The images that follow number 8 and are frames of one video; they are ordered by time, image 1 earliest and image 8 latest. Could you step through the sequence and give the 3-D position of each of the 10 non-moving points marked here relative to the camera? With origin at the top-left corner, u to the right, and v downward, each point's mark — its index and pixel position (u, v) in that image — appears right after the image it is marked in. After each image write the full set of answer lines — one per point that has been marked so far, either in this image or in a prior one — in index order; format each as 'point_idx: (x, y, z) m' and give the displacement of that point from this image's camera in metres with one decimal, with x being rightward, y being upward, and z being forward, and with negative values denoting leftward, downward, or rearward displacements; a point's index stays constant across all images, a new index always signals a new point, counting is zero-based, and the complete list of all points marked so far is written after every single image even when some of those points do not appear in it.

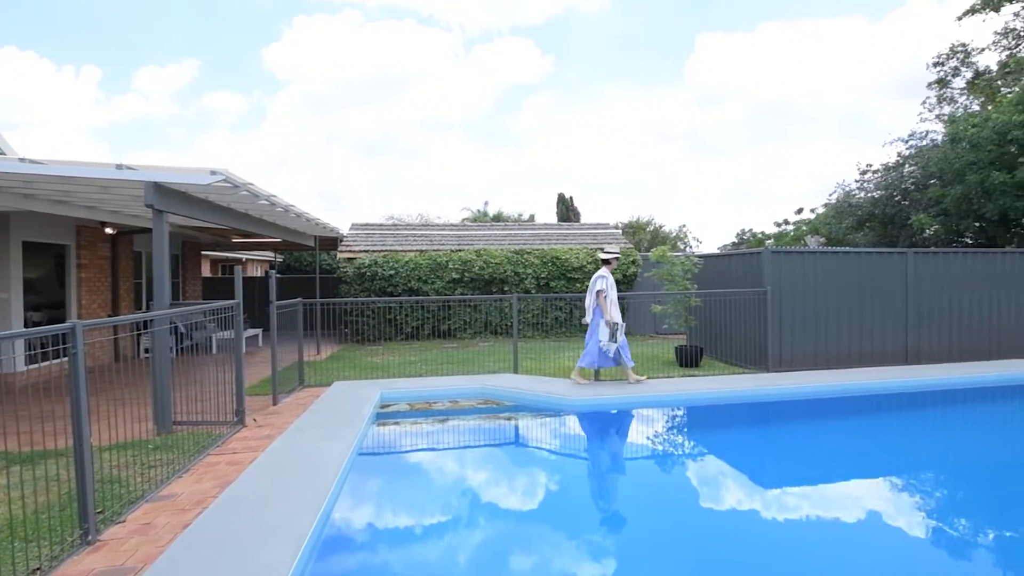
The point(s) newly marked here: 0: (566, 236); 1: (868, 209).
0: (+1.5, +1.5, +14.3) m
1: (+10.9, +2.5, +15.8) m
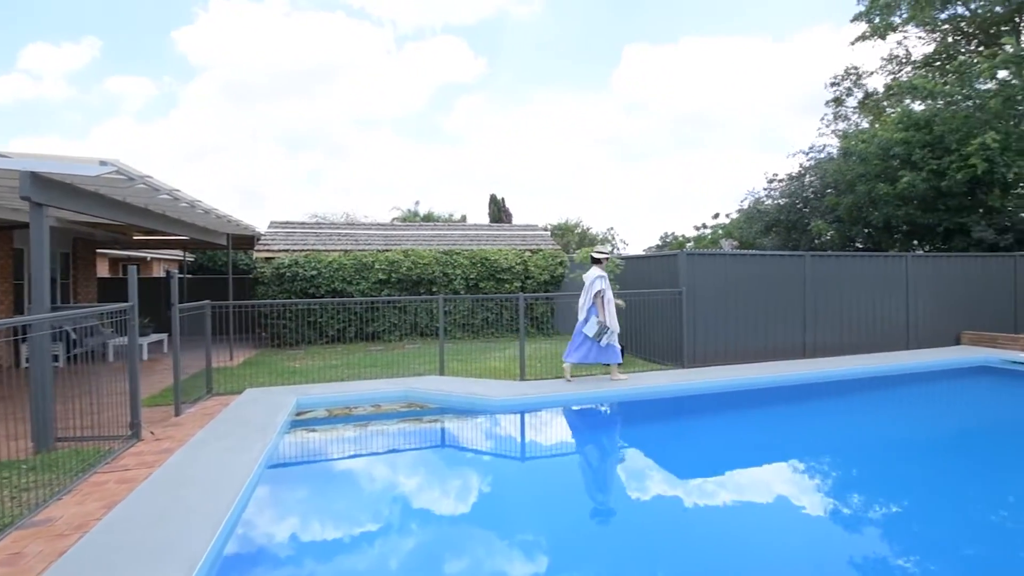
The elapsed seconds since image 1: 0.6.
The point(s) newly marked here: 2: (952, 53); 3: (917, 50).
0: (-0.5, +1.4, +14.3) m
1: (+8.7, +2.5, +17.0) m
2: (+14.7, +7.9, +17.1) m
3: (+14.8, +8.7, +18.8) m
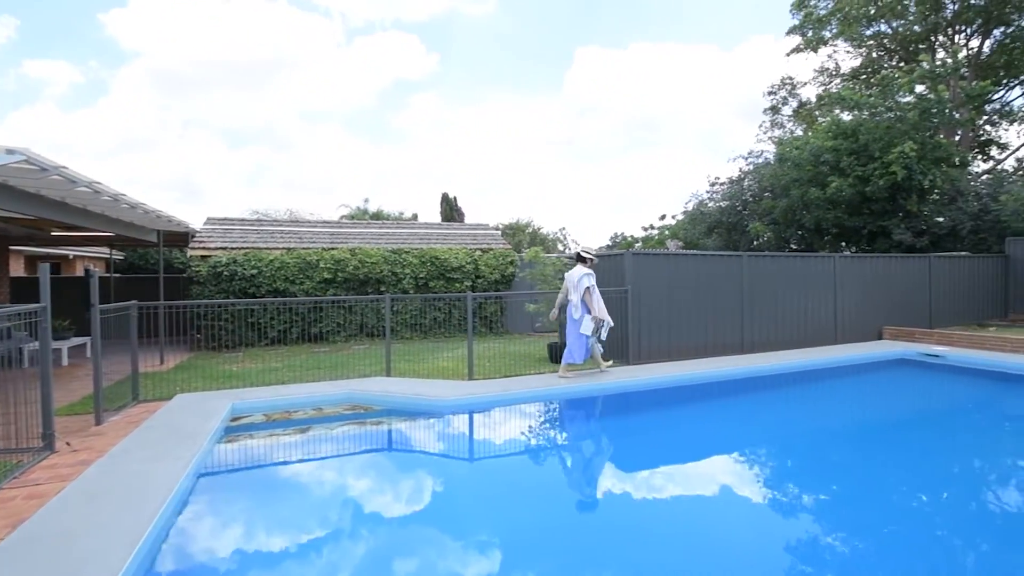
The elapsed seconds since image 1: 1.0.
0: (-1.9, +1.4, +14.2) m
1: (+7.0, +2.5, +17.7) m
2: (+13.0, +7.9, +18.3) m
3: (+13.0, +8.8, +20.0) m
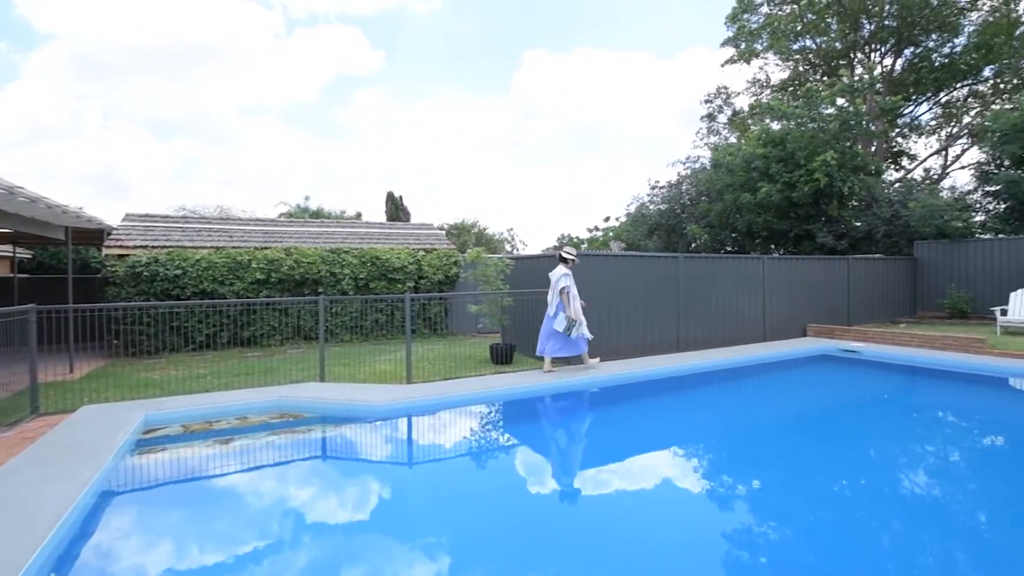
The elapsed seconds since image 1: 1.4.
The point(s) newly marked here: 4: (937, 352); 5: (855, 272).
0: (-3.4, +1.4, +13.8) m
1: (+5.1, +2.5, +18.2) m
2: (+11.0, +7.9, +19.5) m
3: (+10.8, +8.8, +21.1) m
4: (+7.8, -1.2, +9.4) m
5: (+8.1, +0.4, +12.1) m
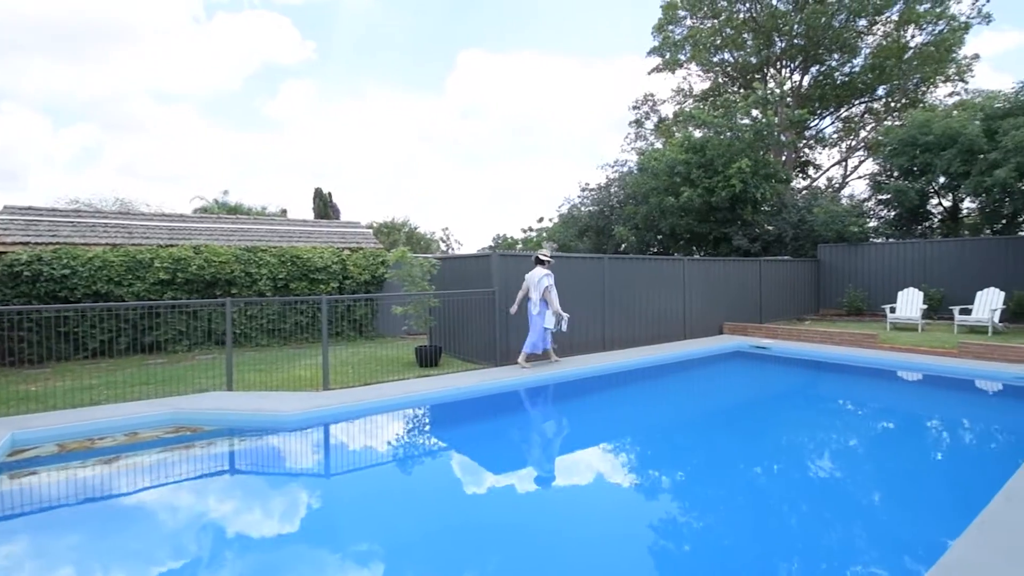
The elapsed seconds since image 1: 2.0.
0: (-5.2, +1.4, +13.2) m
1: (+2.7, +2.5, +18.6) m
2: (+8.4, +7.9, +20.5) m
3: (+7.9, +8.8, +22.1) m
4: (+6.4, -1.2, +10.2) m
5: (+6.4, +0.4, +12.9) m
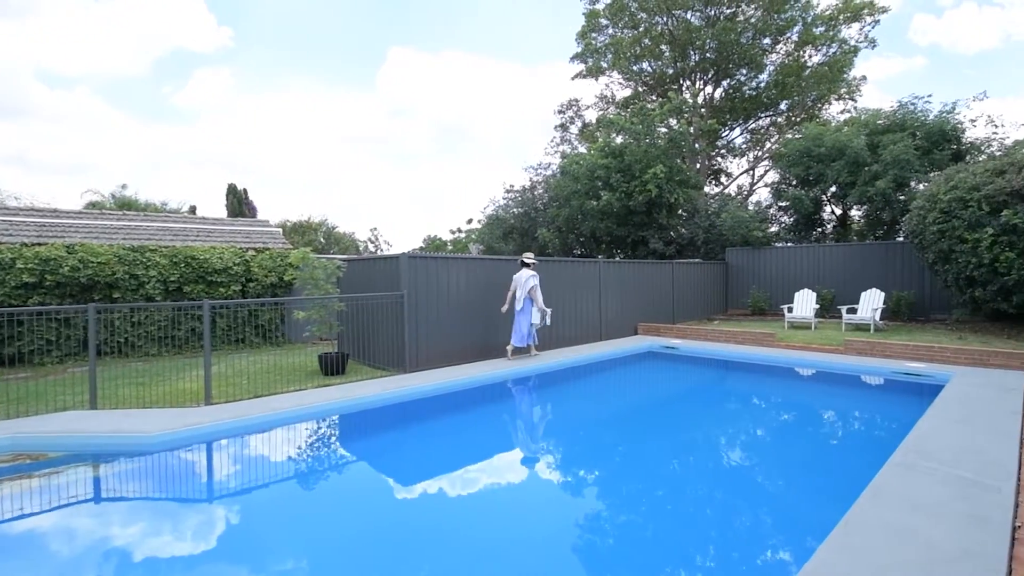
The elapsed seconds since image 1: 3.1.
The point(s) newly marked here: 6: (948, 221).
0: (-7.2, +1.3, +12.2) m
1: (0.0, +2.4, +18.6) m
2: (+5.3, +7.9, +21.2) m
3: (+4.7, +8.7, +22.8) m
4: (+4.8, -1.2, +10.7) m
5: (+4.4, +0.3, +13.4) m
6: (+7.9, +1.2, +9.3) m
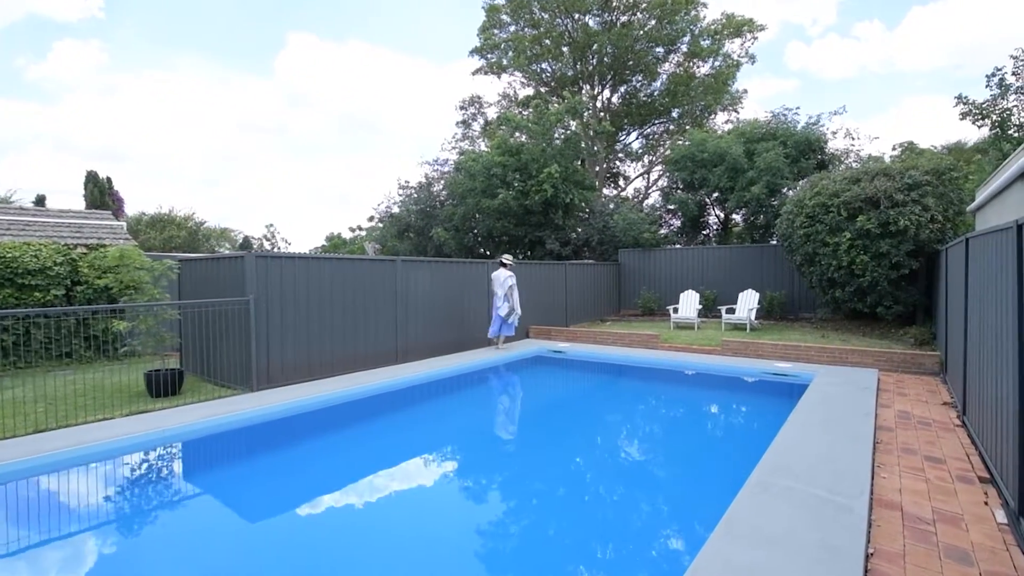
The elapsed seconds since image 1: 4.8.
0: (-9.5, +1.2, +10.2) m
1: (-3.6, +2.4, +17.7) m
2: (+1.2, +7.8, +21.2) m
3: (+0.4, +8.7, +22.6) m
4: (+2.5, -1.2, +10.7) m
5: (+1.6, +0.3, +13.3) m
6: (+5.8, +1.2, +9.9) m
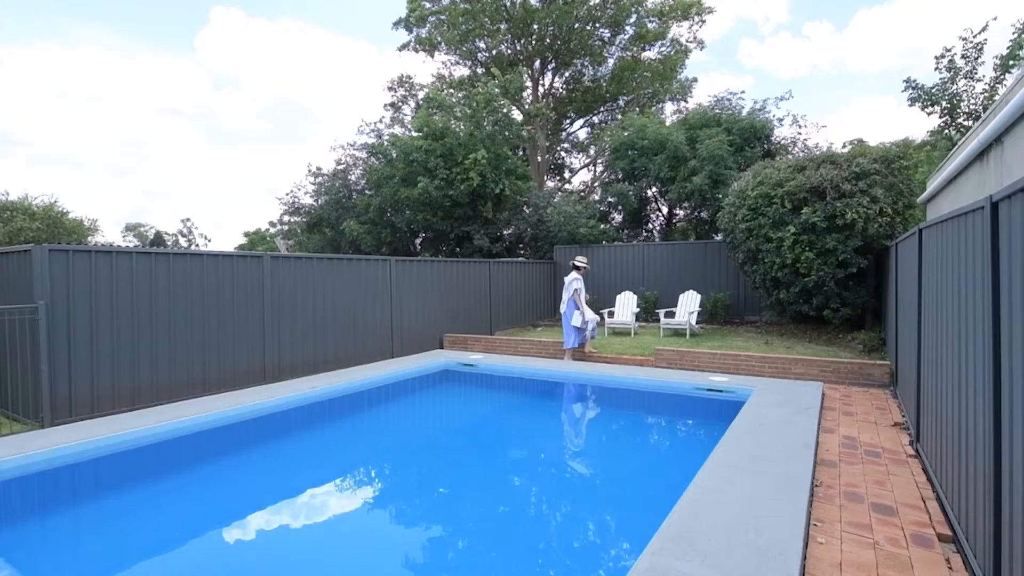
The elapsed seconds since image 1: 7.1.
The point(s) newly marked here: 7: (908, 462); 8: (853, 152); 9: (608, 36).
0: (-11.0, +1.2, +8.4) m
1: (-5.5, +2.4, +16.2) m
2: (-1.0, +7.9, +20.0) m
3: (-1.9, +8.7, +21.3) m
4: (+0.9, -1.3, +9.6) m
5: (-0.1, +0.3, +12.2) m
6: (+4.3, +1.2, +9.0) m
7: (+3.3, -1.5, +4.3) m
8: (+5.8, +2.3, +8.6) m
9: (+3.8, +9.5, +19.7) m
